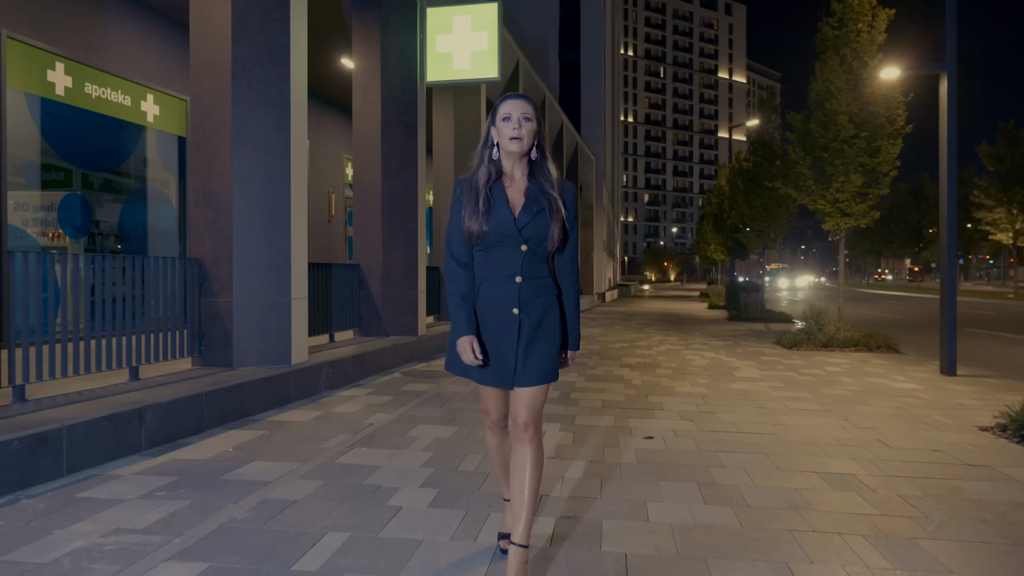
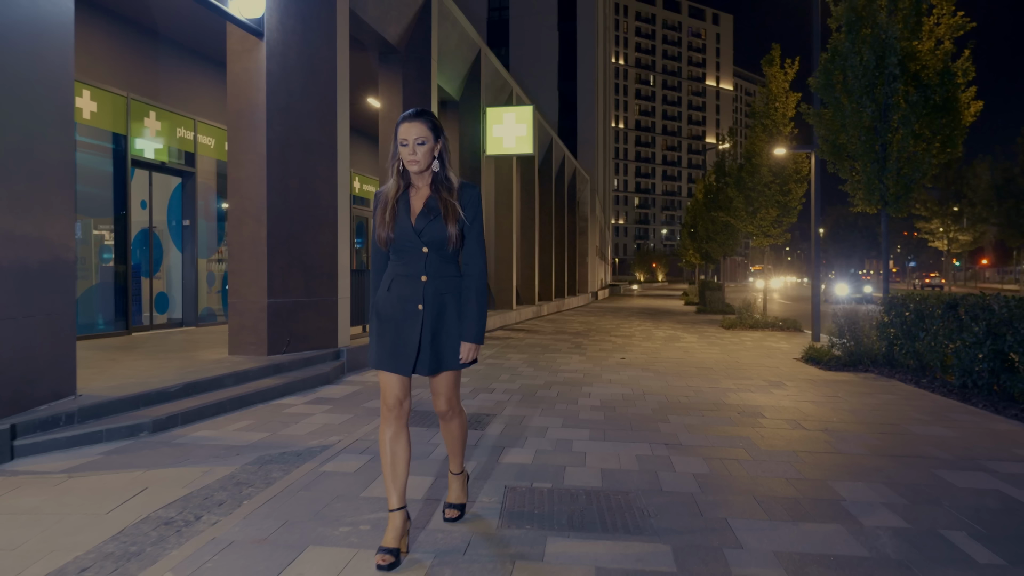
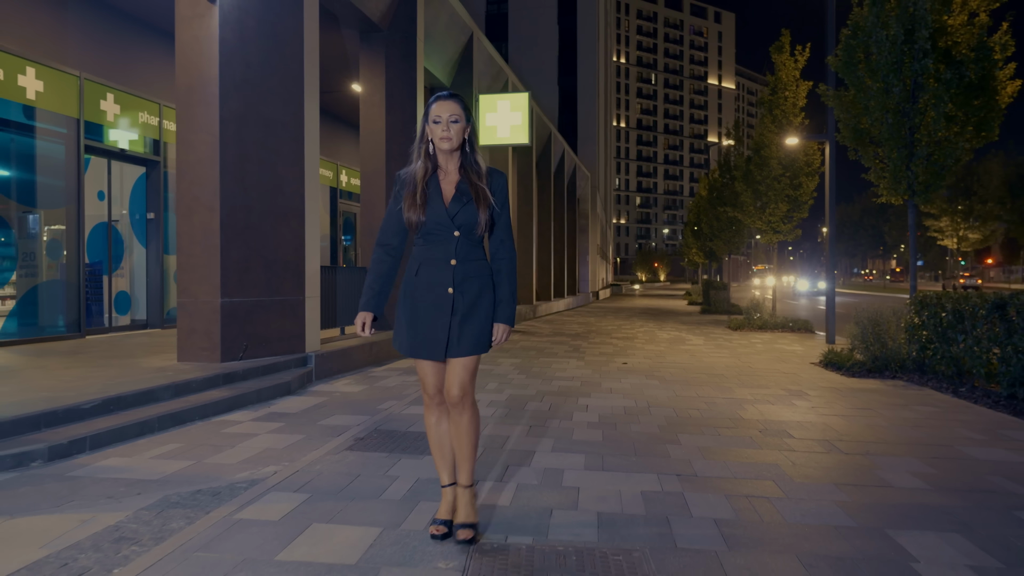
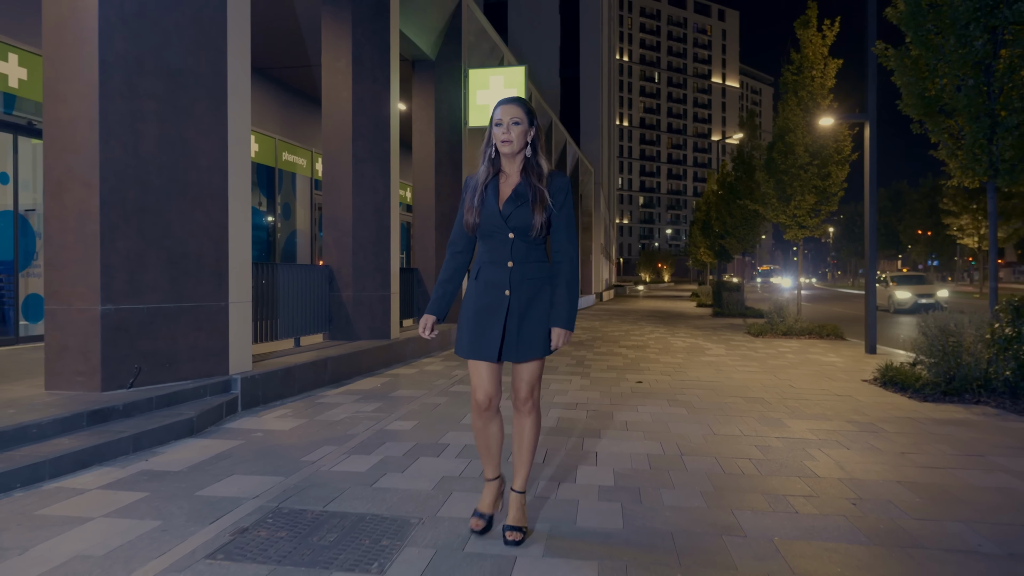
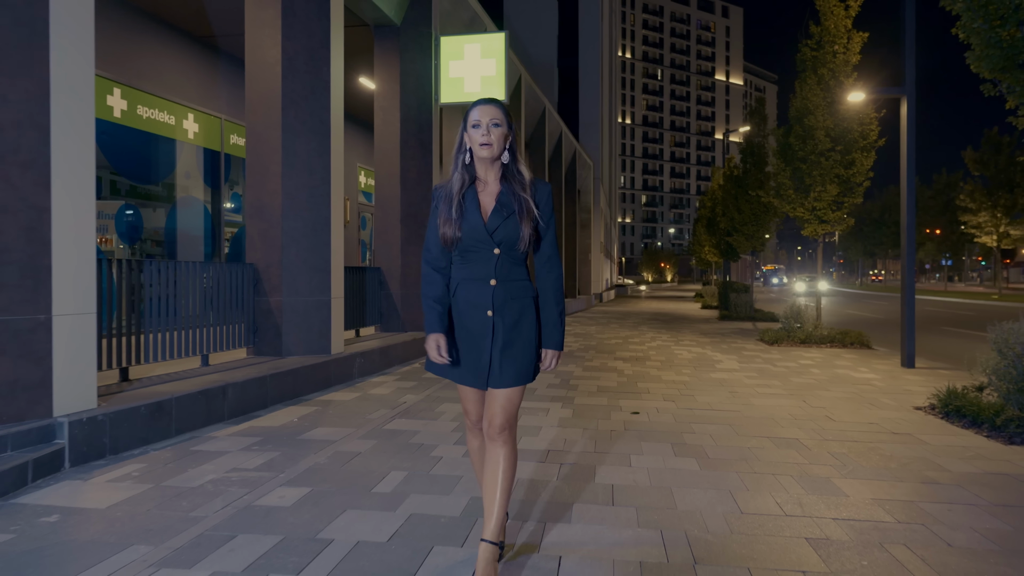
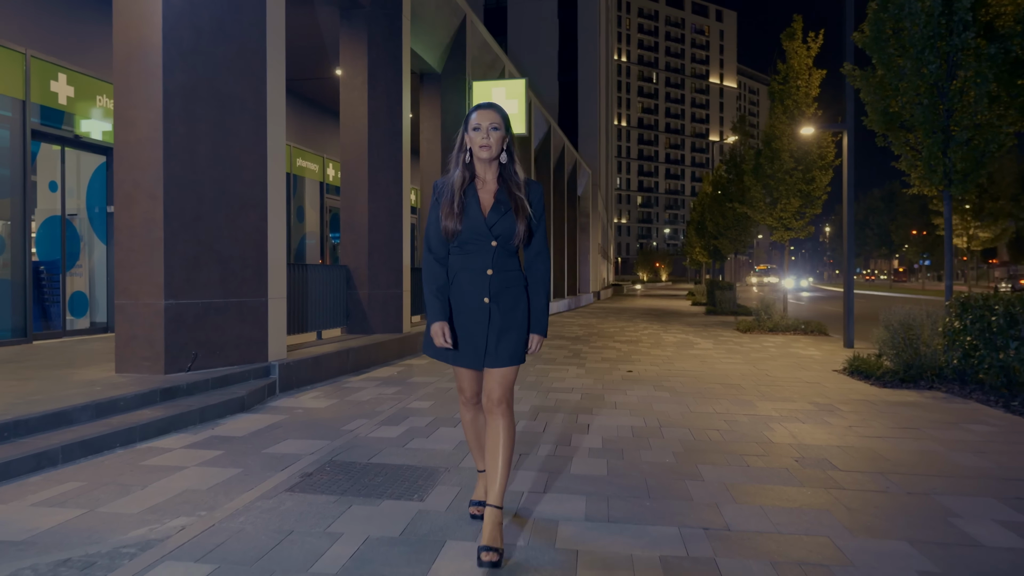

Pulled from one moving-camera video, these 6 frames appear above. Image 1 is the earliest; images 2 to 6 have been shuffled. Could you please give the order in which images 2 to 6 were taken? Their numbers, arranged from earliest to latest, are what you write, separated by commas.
5, 4, 6, 3, 2
